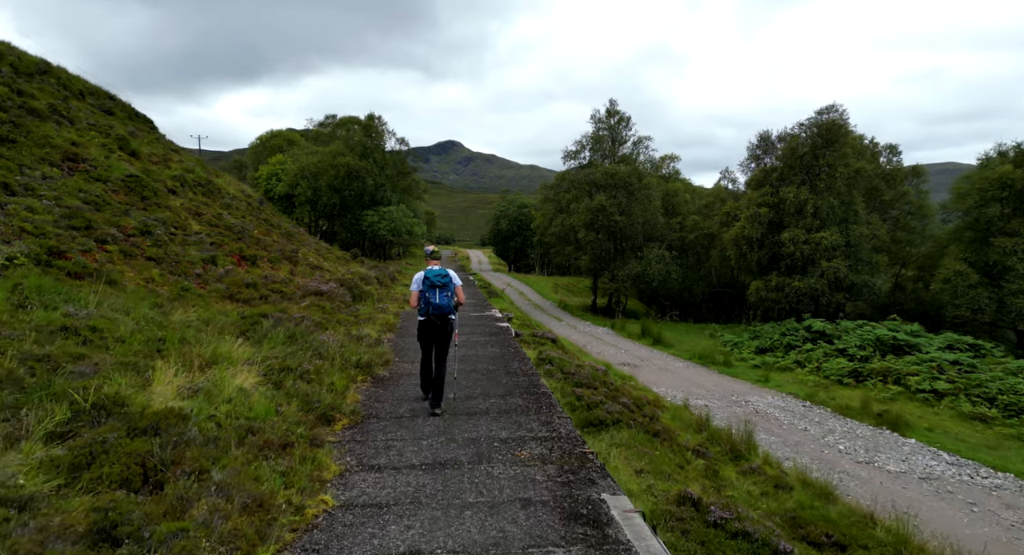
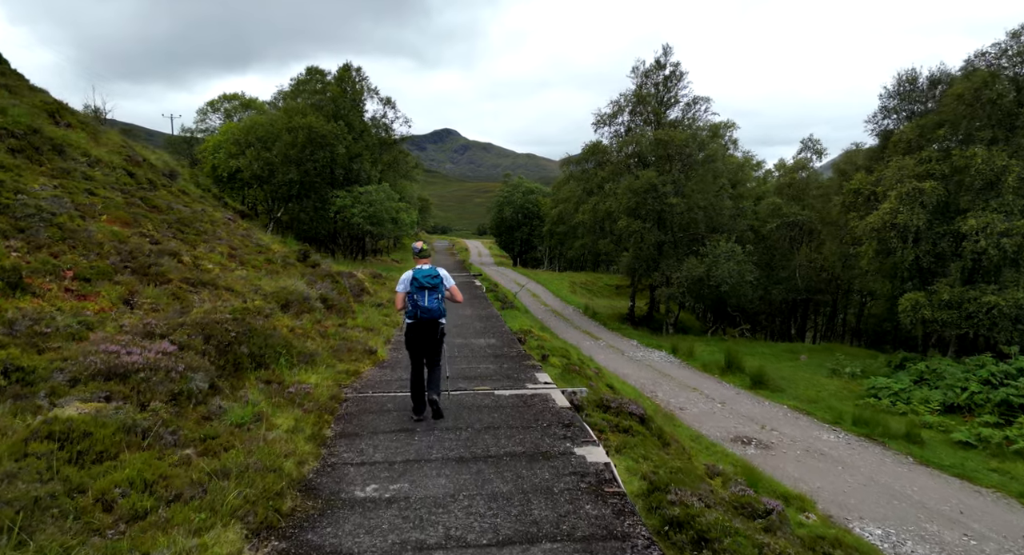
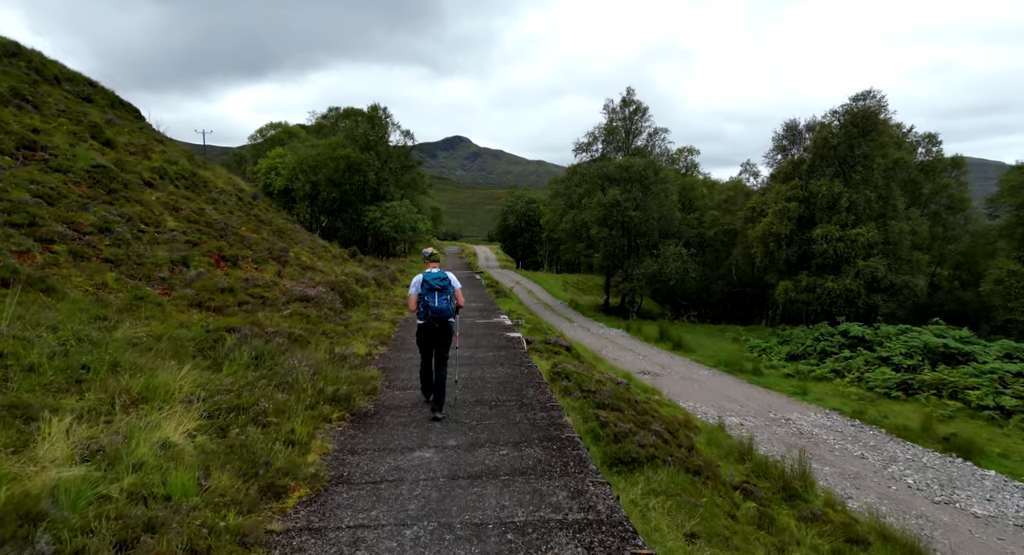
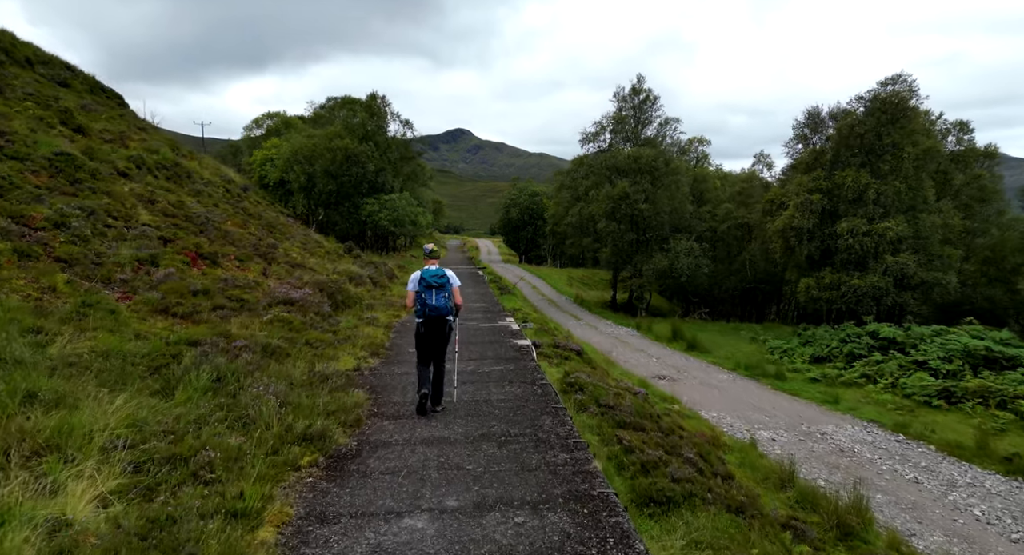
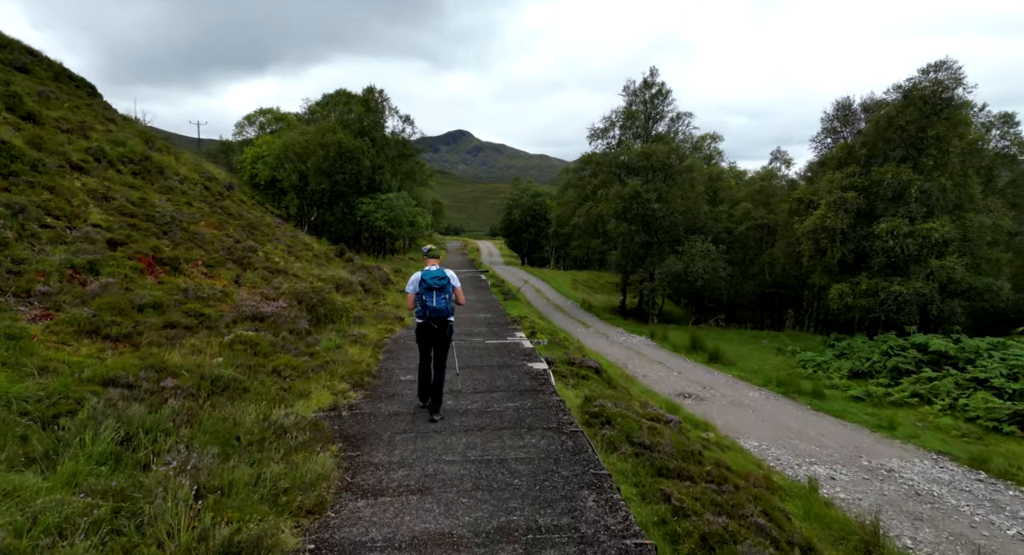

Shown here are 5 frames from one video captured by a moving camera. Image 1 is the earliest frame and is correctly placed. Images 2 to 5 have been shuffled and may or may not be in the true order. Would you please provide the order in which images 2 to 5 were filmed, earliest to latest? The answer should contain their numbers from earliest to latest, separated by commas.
3, 4, 5, 2
